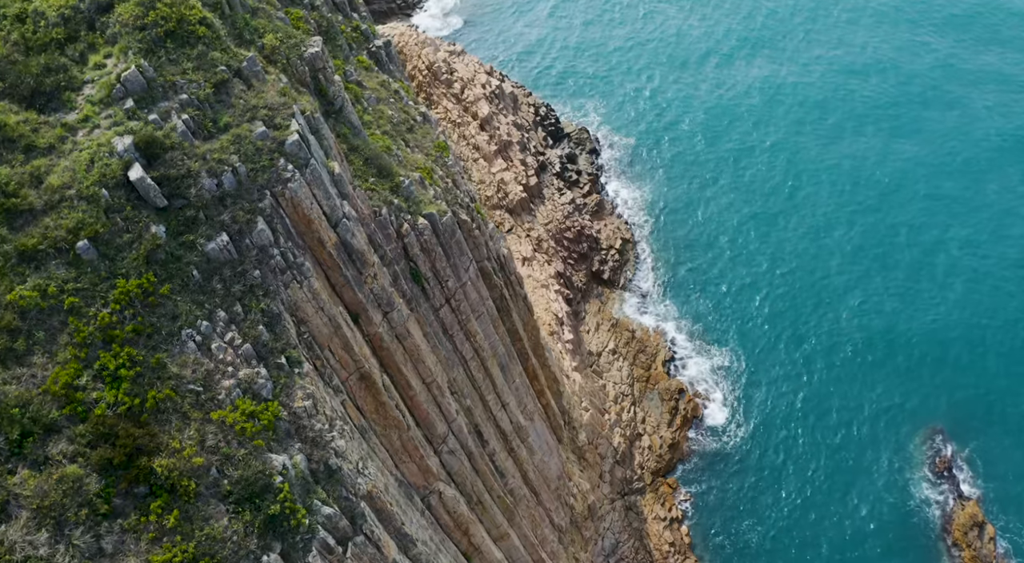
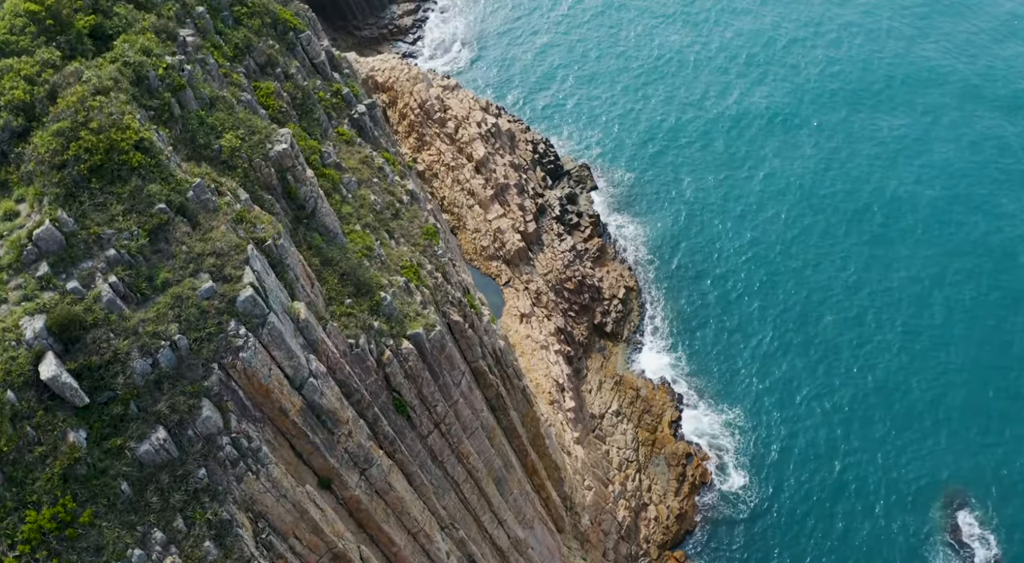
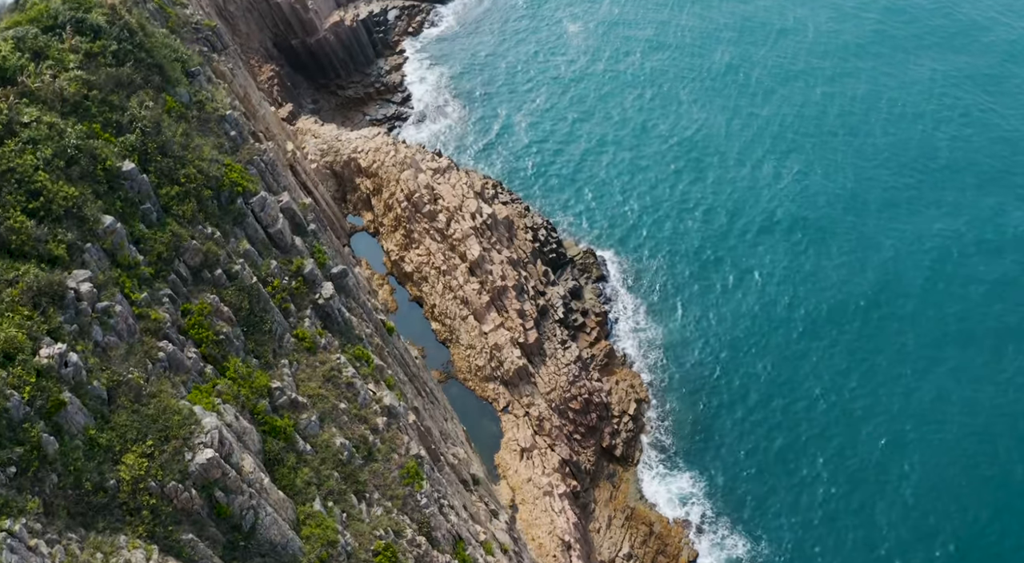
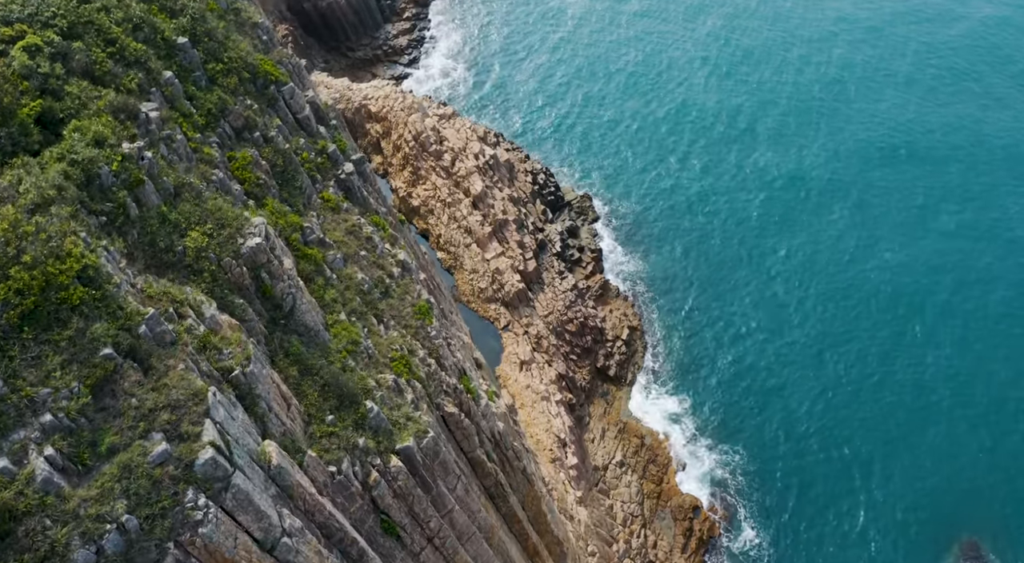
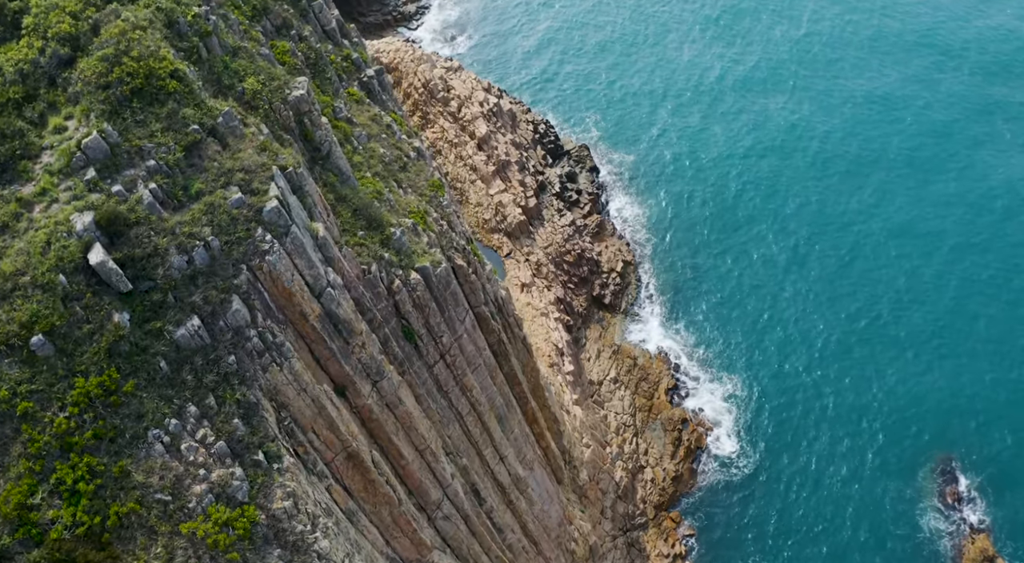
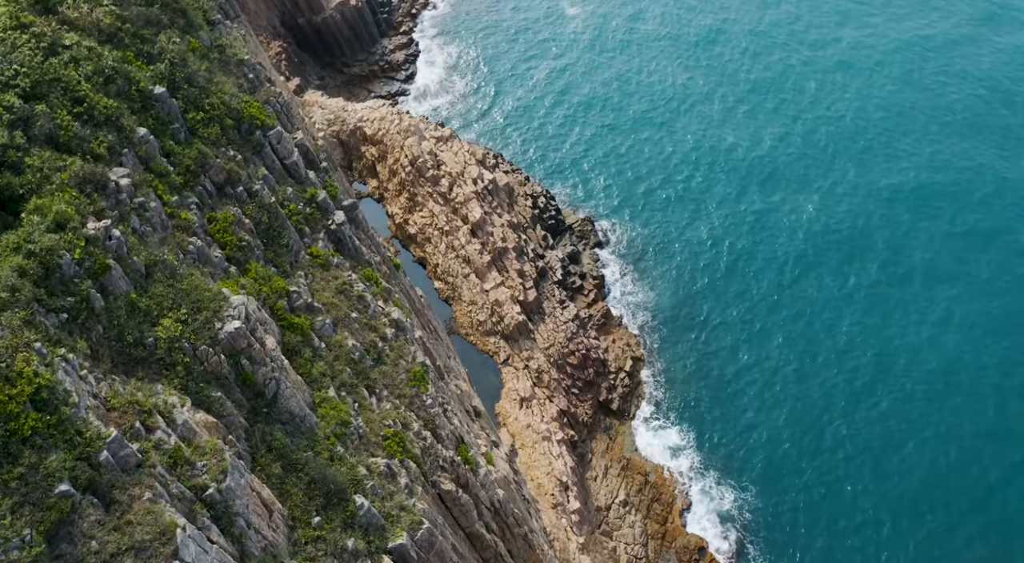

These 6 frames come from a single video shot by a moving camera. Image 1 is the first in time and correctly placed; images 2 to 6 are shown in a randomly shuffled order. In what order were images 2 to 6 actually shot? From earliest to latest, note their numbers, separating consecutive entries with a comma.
5, 2, 4, 6, 3
